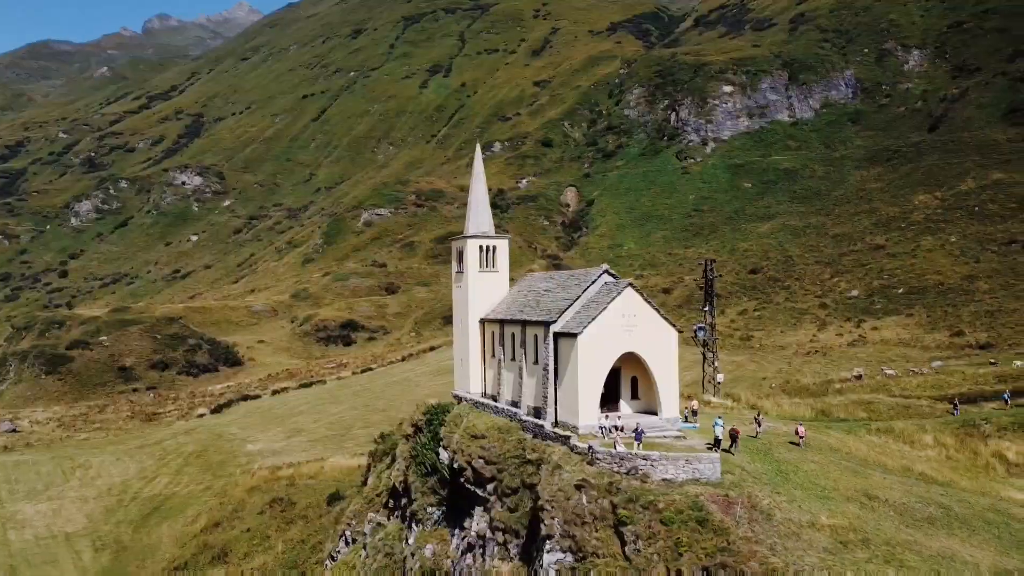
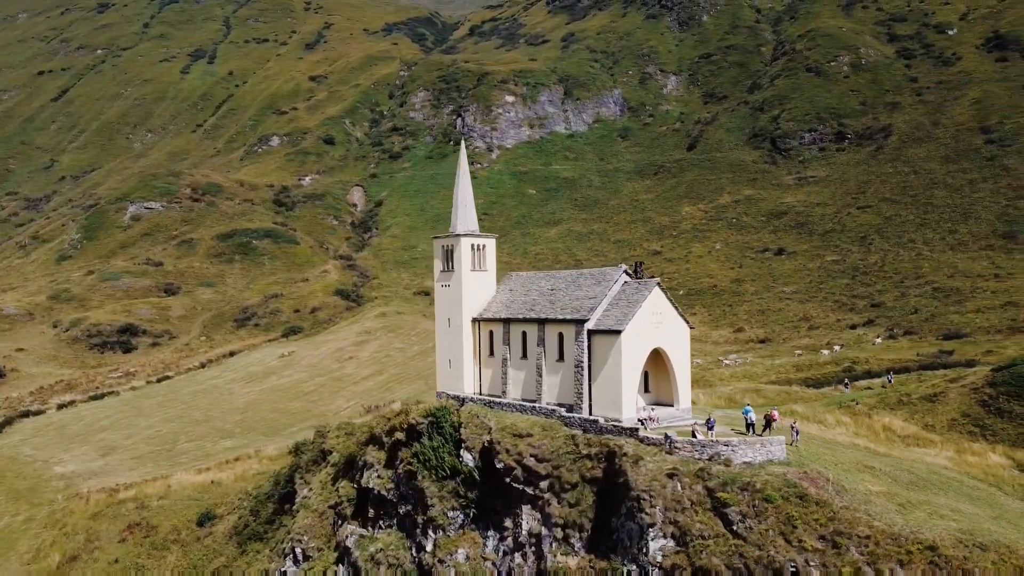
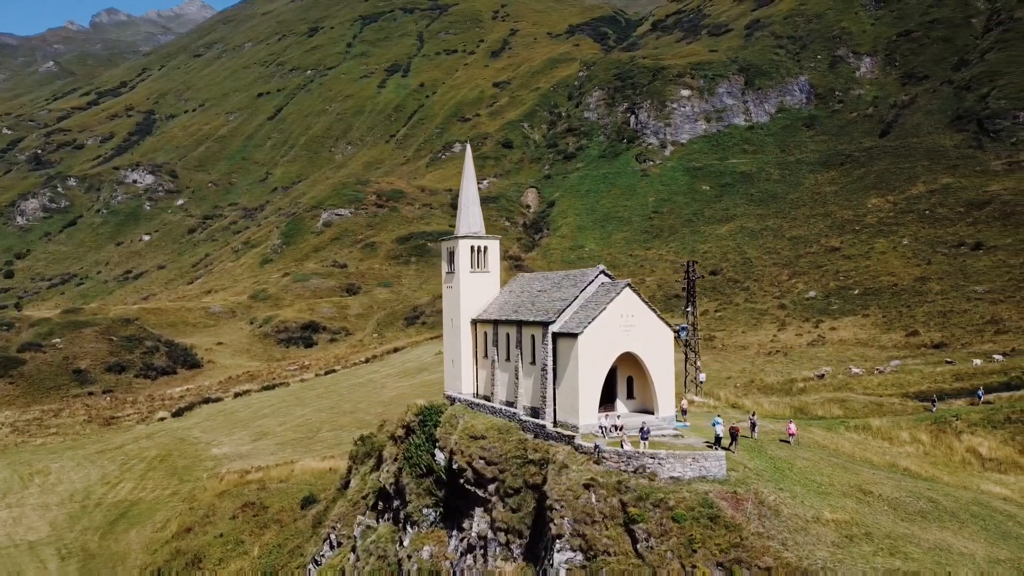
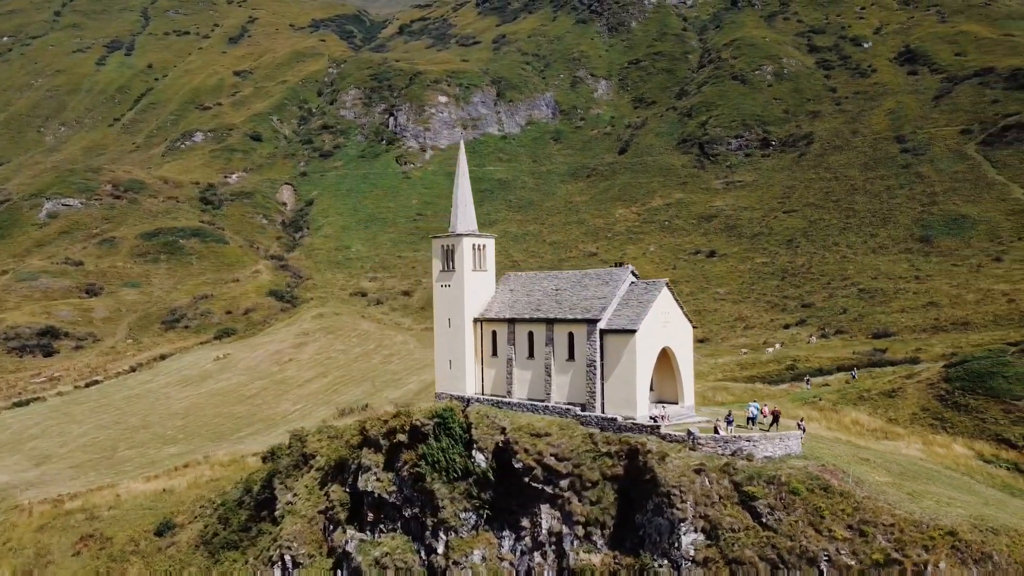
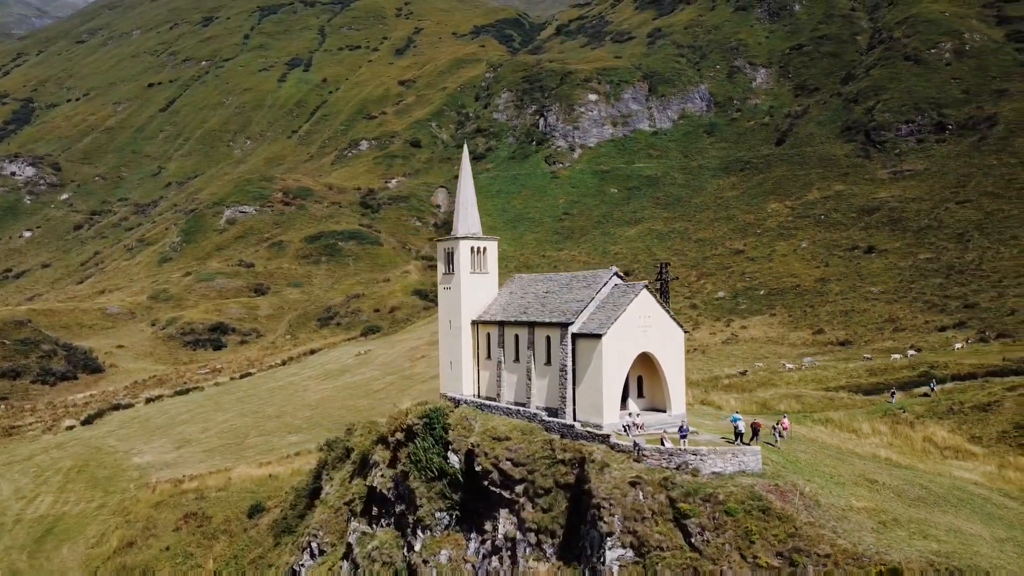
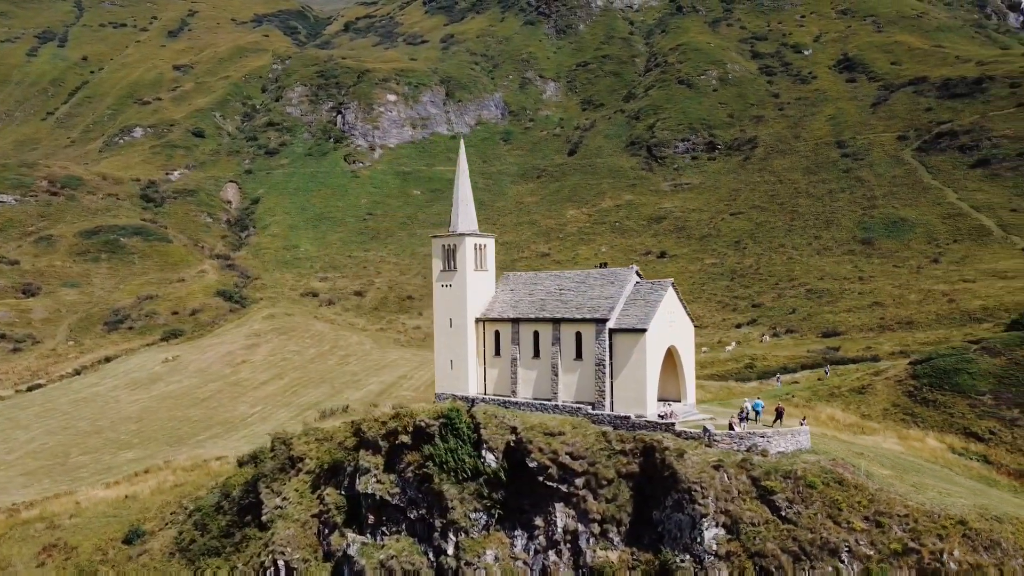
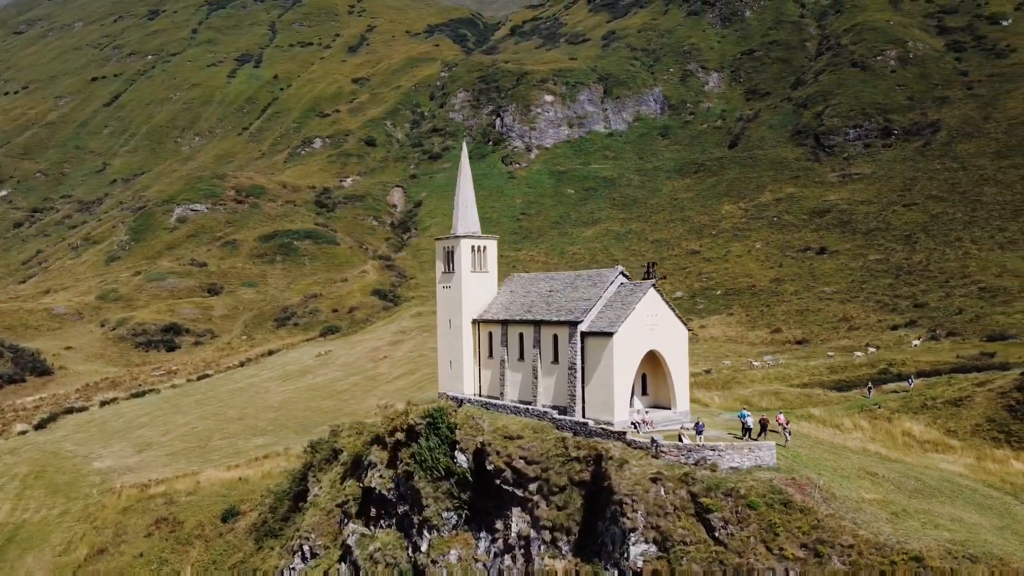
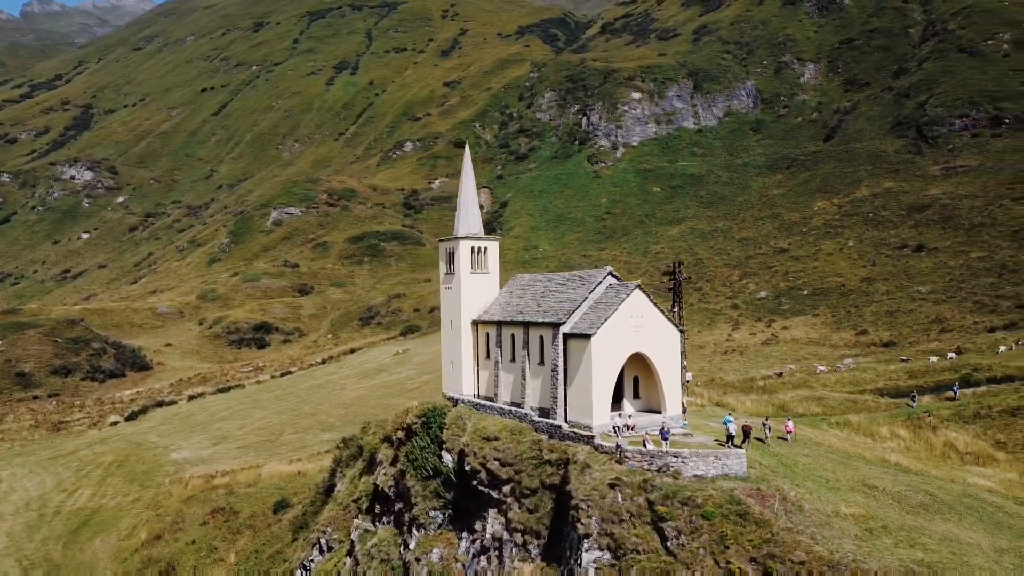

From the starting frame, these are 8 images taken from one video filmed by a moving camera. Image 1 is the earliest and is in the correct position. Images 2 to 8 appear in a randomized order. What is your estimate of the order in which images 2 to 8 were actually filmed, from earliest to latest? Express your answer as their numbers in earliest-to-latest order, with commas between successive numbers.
3, 8, 5, 7, 2, 4, 6
